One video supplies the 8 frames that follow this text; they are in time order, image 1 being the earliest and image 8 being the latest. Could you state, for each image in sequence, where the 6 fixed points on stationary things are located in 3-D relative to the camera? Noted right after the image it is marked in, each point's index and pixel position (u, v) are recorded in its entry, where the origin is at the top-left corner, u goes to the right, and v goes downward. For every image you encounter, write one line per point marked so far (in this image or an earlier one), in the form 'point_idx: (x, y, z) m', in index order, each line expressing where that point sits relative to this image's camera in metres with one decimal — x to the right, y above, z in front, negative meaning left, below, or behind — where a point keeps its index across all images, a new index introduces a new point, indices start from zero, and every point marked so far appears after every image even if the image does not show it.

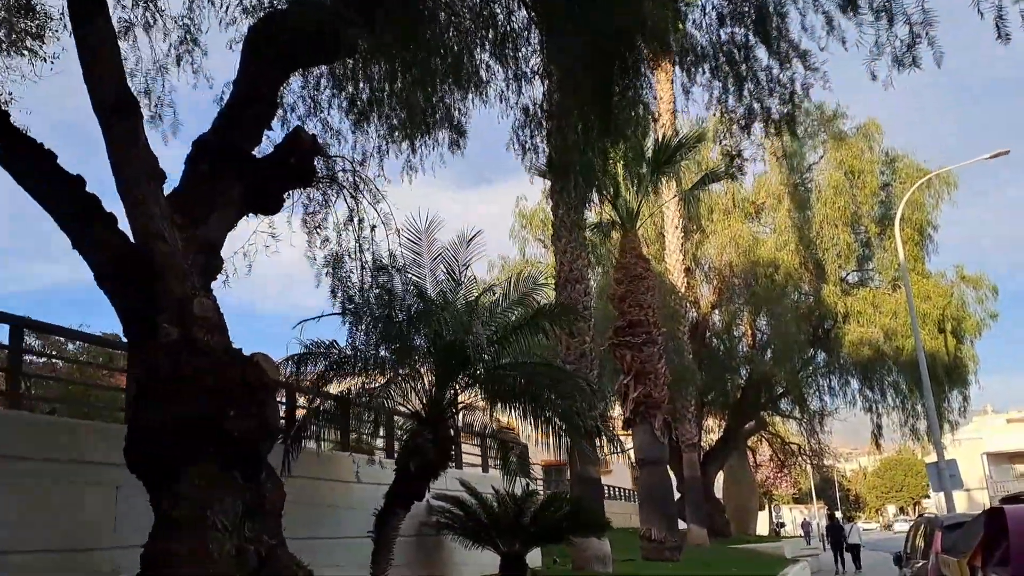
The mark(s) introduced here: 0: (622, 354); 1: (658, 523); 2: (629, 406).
0: (+2.0, -1.2, +15.8) m
1: (+2.5, -4.0, +15.1) m
2: (+2.1, -2.1, +15.6) m
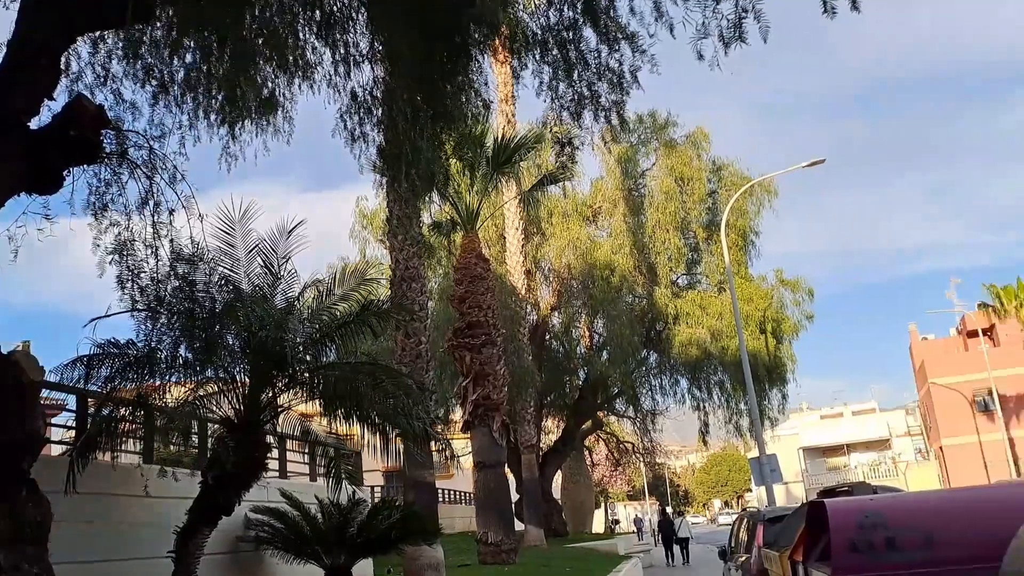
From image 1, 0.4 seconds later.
0: (-0.9, -1.2, +15.6) m
1: (-0.3, -4.0, +14.9) m
2: (-0.8, -2.1, +15.3) m
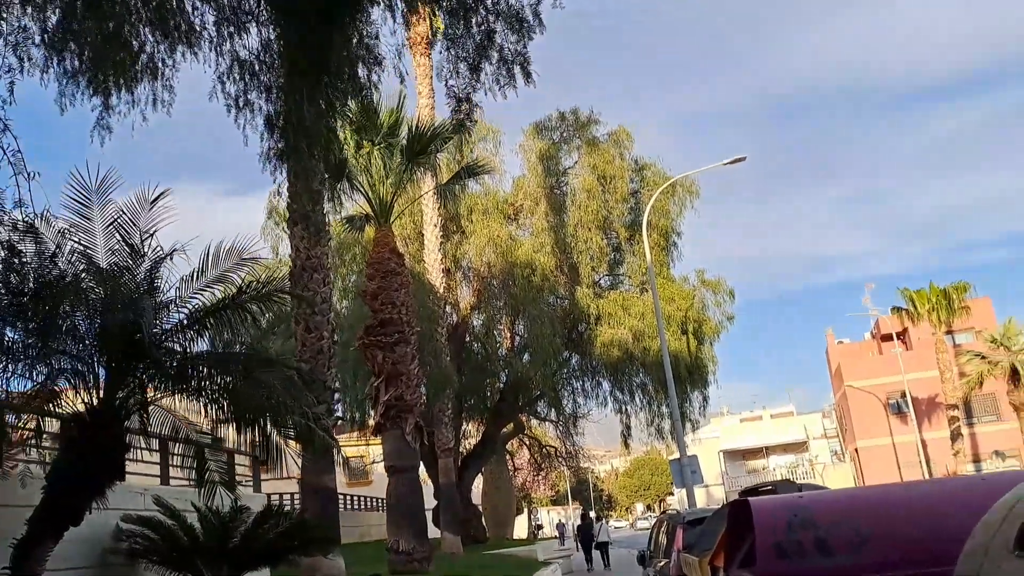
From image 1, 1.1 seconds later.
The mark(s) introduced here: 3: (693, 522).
0: (-2.4, -1.1, +14.8) m
1: (-1.7, -4.0, +14.2) m
2: (-2.2, -2.0, +14.6) m
3: (+1.9, -2.4, +9.0) m
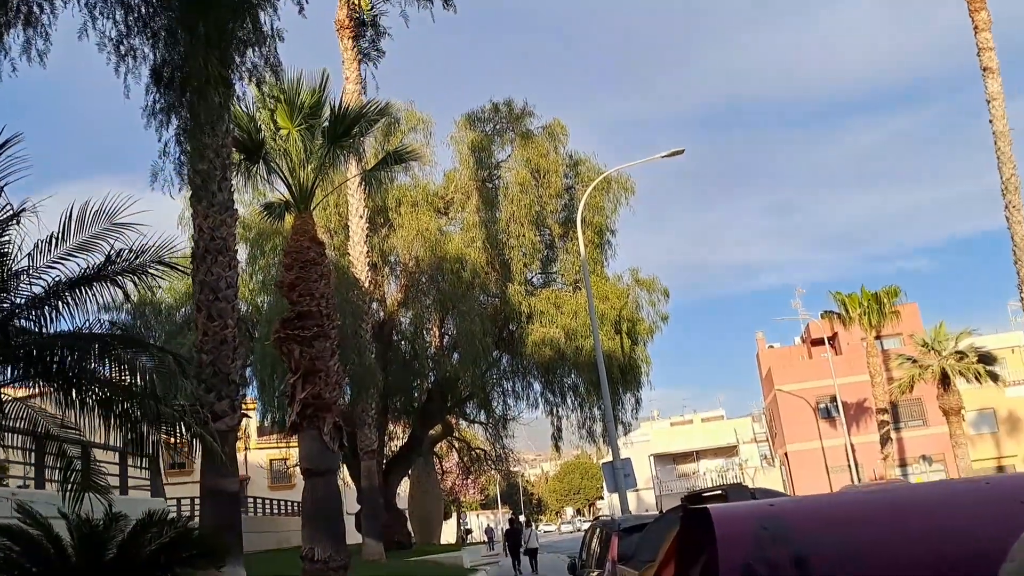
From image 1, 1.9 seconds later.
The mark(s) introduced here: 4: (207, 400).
0: (-3.5, -1.0, +13.8) m
1: (-2.9, -3.8, +13.2) m
2: (-3.4, -1.9, +13.6) m
3: (+1.1, -2.3, +8.4) m
4: (-3.0, -1.1, +8.7) m
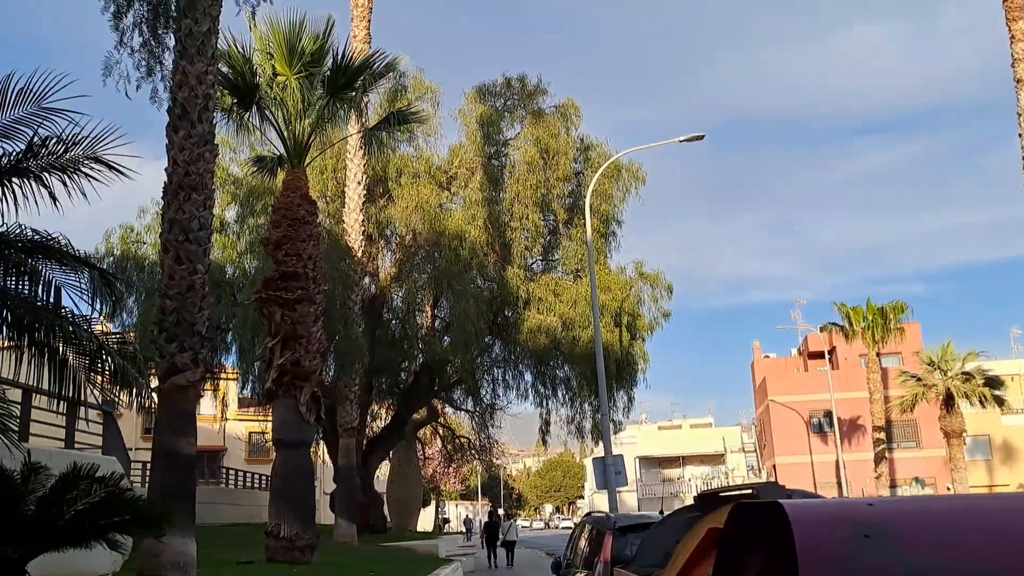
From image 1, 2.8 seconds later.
0: (-3.6, -0.4, +13.0) m
1: (-3.1, -3.2, +12.4) m
2: (-3.5, -1.3, +12.8) m
3: (+1.0, -2.1, +7.5) m
4: (-3.1, -0.6, +7.9) m
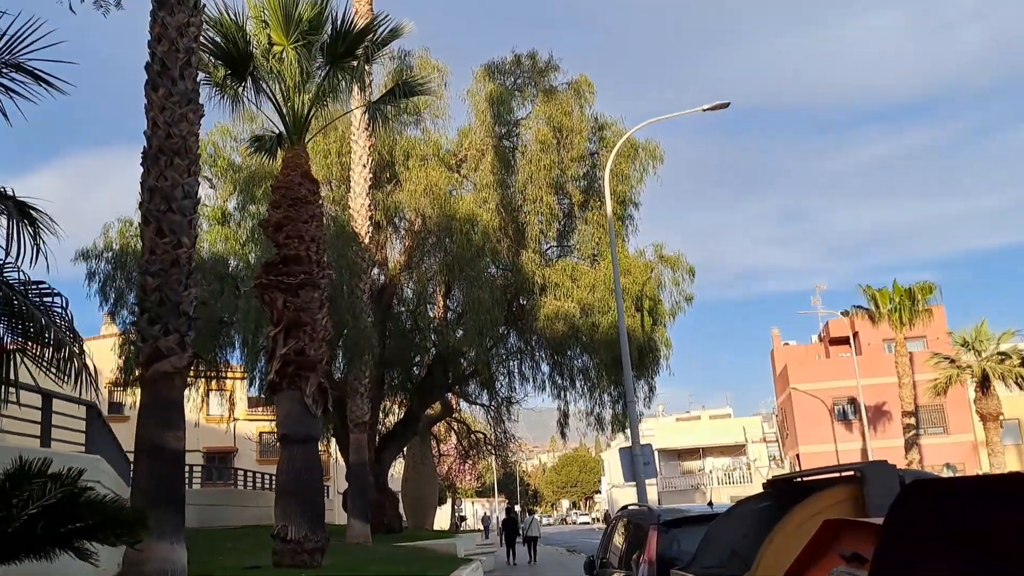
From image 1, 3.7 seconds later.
0: (-3.3, -0.1, +12.1) m
1: (-2.8, -3.0, +11.5) m
2: (-3.2, -1.1, +11.9) m
3: (+1.2, -1.8, +6.6) m
4: (-2.9, -0.4, +7.0) m
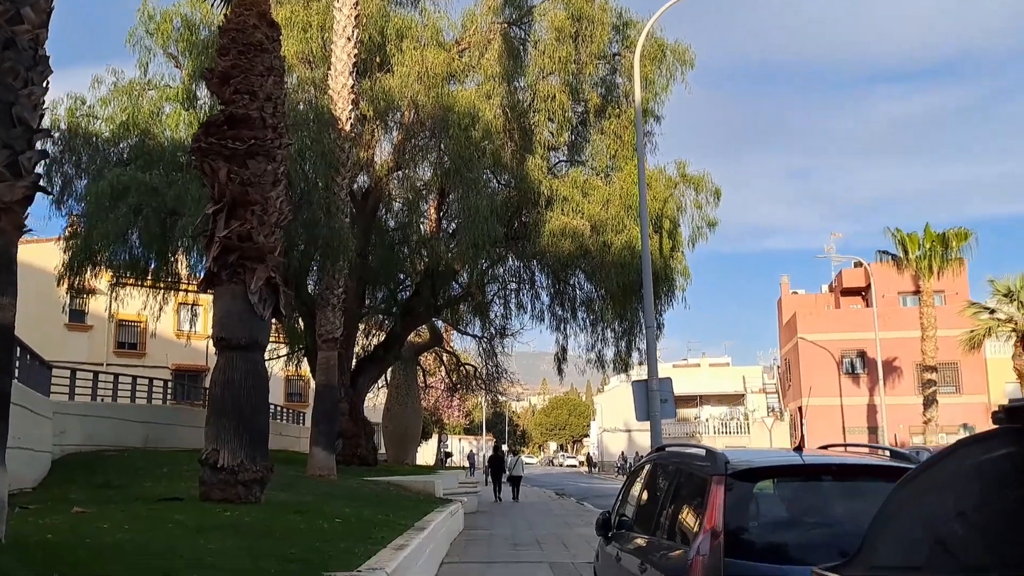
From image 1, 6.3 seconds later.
0: (-3.3, +1.3, +9.7) m
1: (-2.9, -1.6, +9.3) m
2: (-3.3, +0.4, +9.5) m
3: (+1.1, -0.9, +4.3) m
4: (-2.9, +0.7, +4.6) m
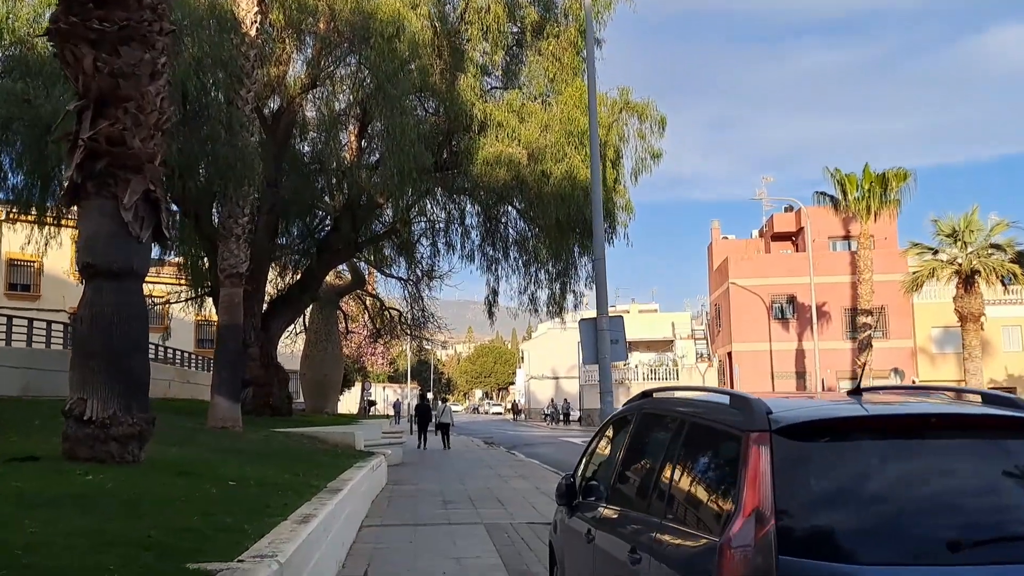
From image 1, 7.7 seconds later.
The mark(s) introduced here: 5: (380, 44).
0: (-3.9, +2.1, +7.8) m
1: (-3.5, -0.9, +7.6) m
2: (-3.9, +1.1, +7.8) m
3: (+1.0, -0.5, +3.0) m
4: (-3.0, +1.2, +2.8) m
5: (-2.2, +4.0, +14.6) m
